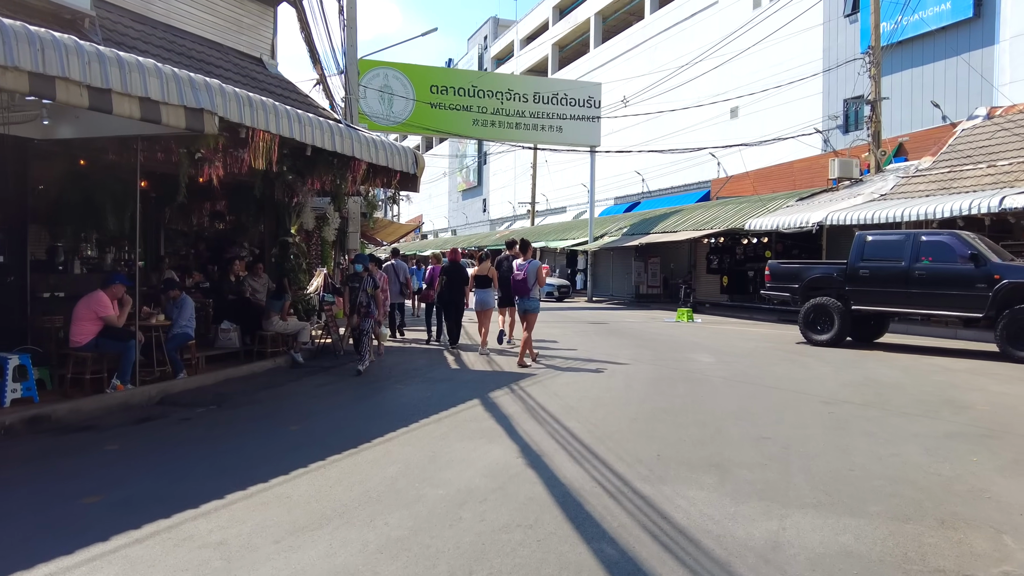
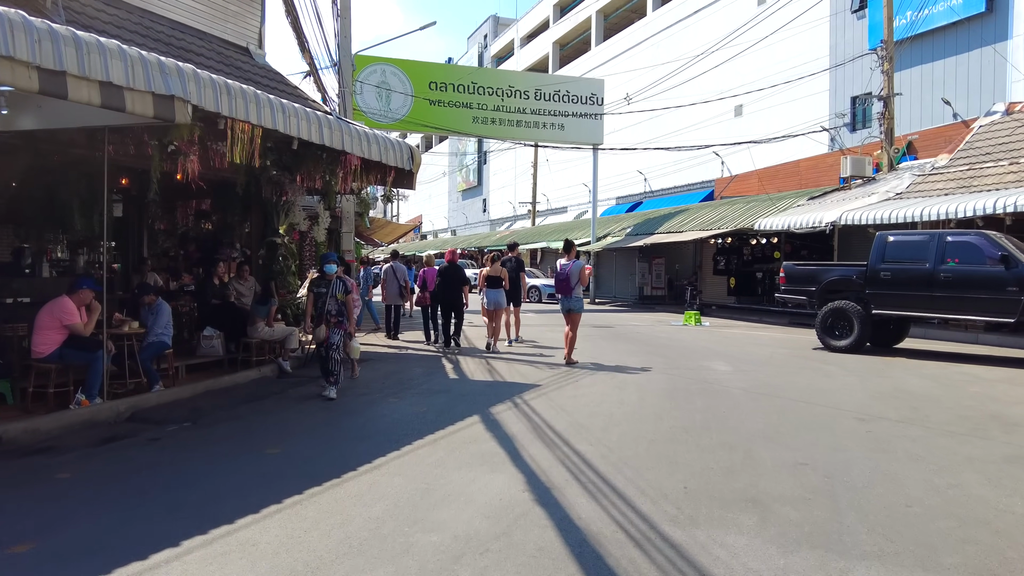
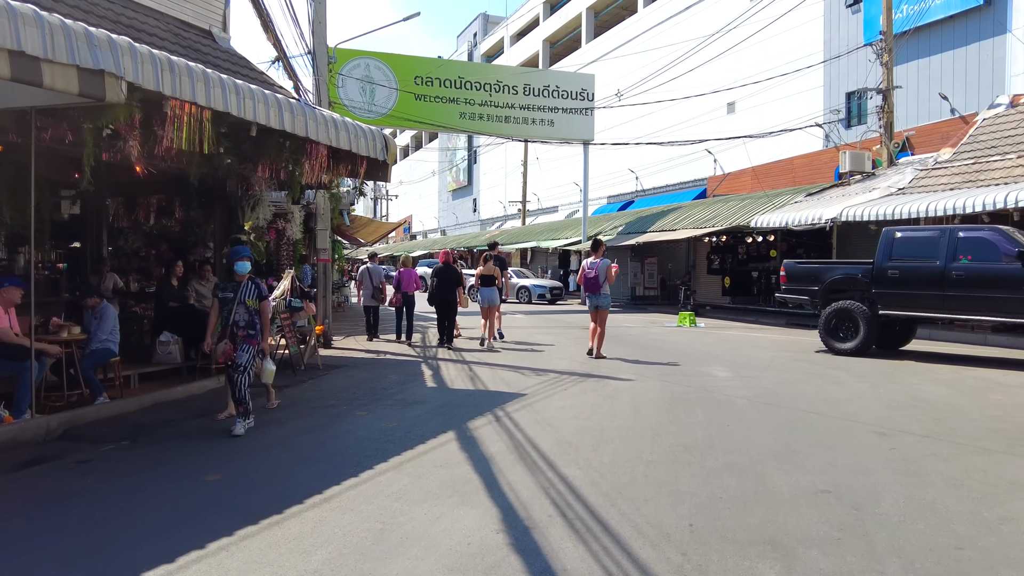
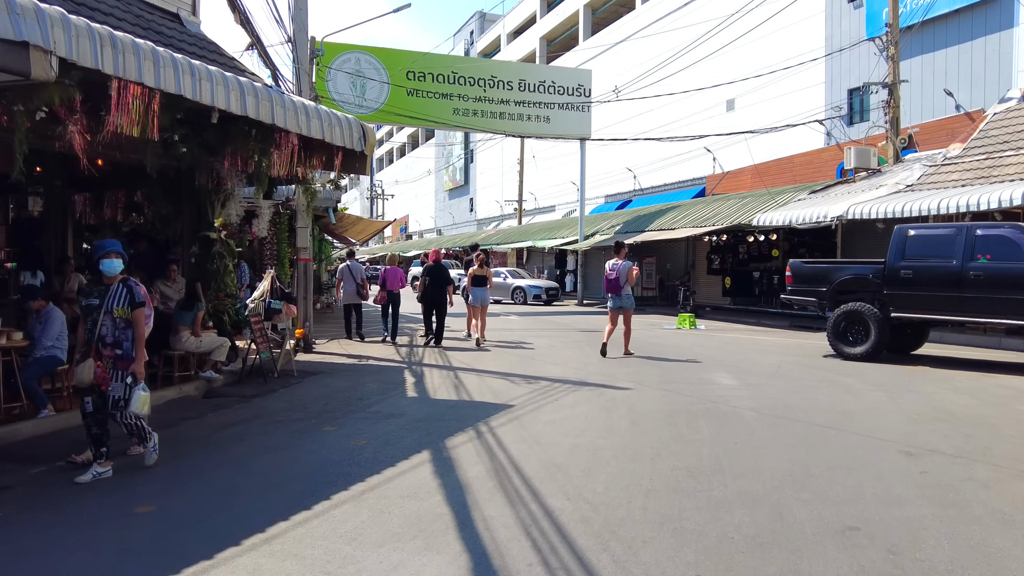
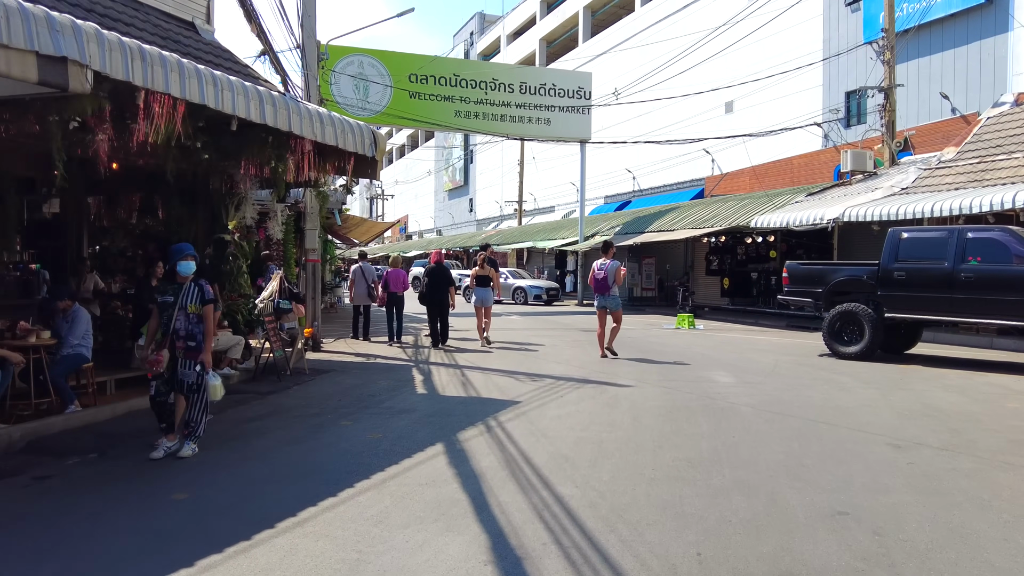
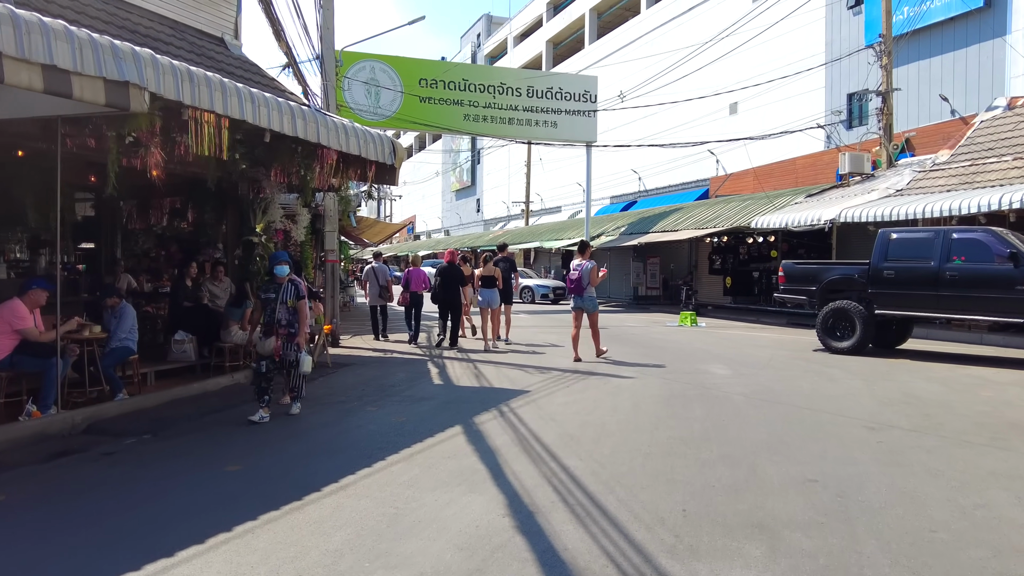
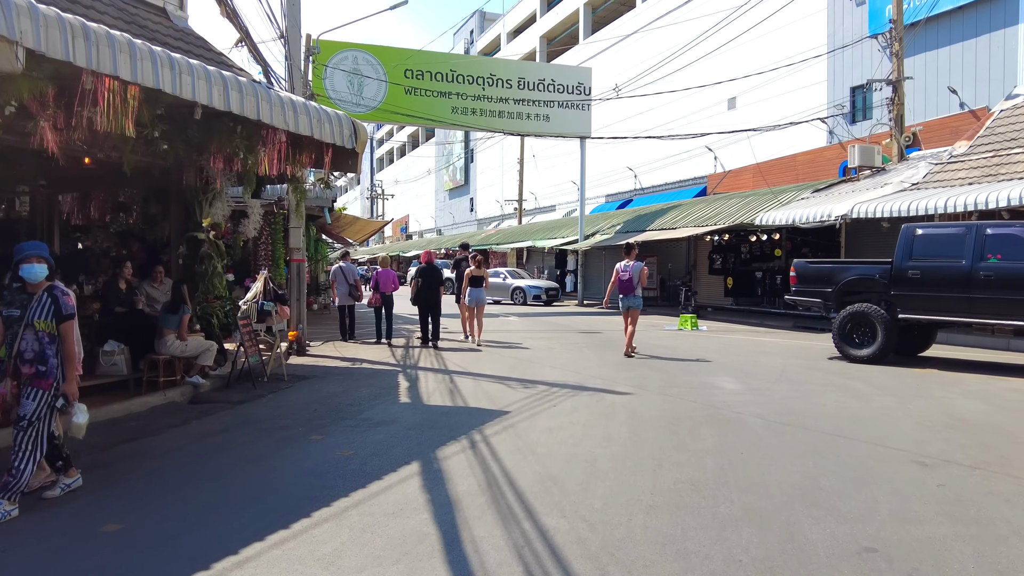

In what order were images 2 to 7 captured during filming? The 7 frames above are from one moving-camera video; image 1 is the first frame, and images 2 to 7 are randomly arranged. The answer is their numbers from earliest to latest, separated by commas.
2, 6, 3, 5, 4, 7
